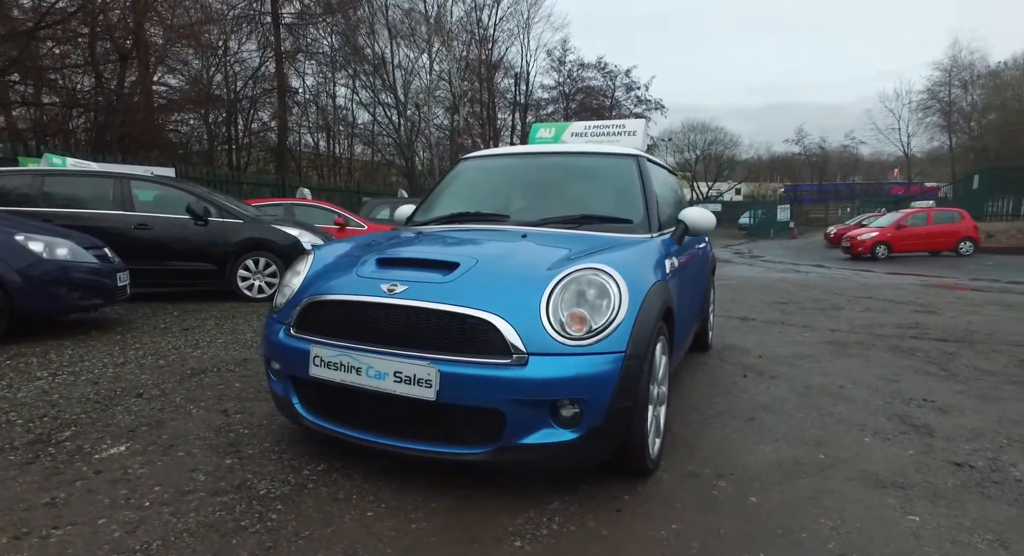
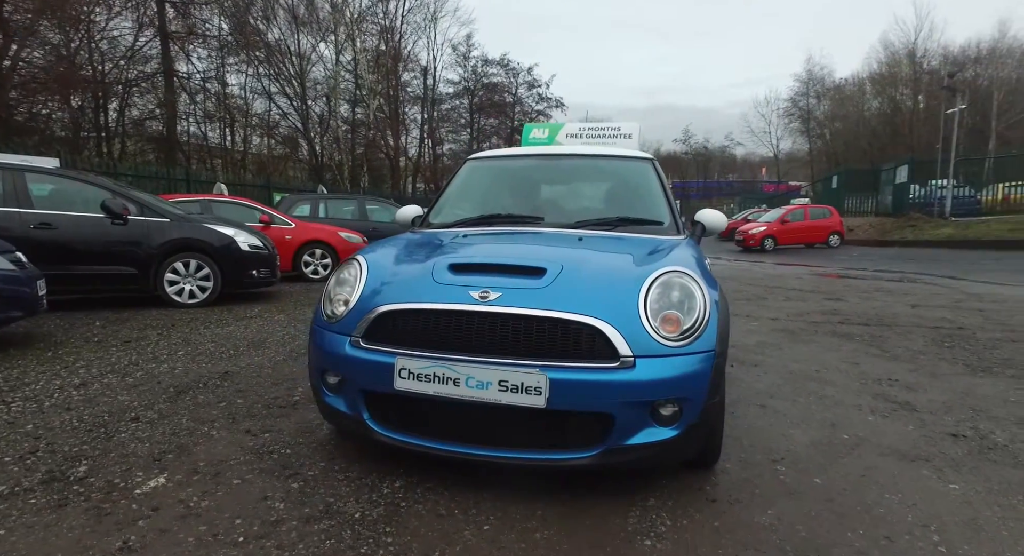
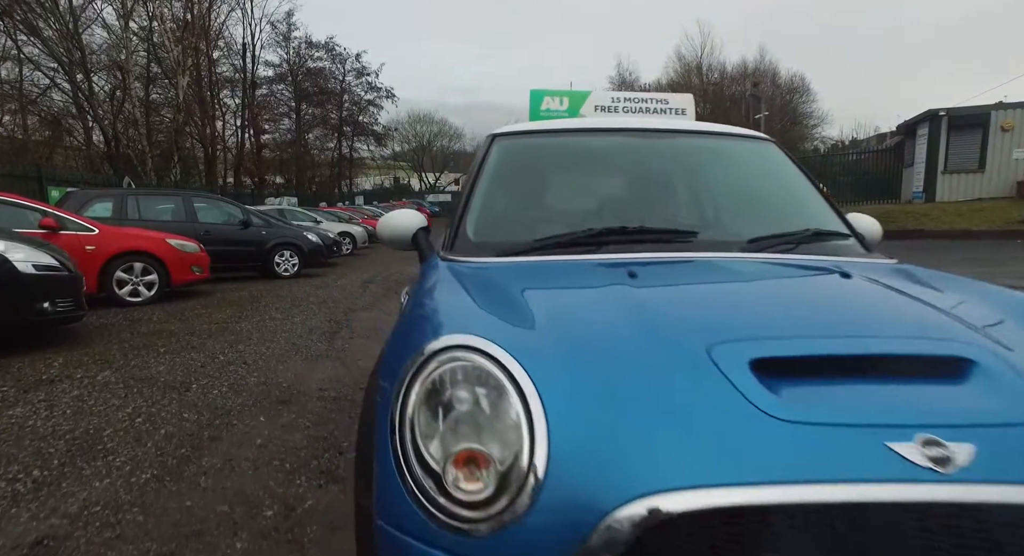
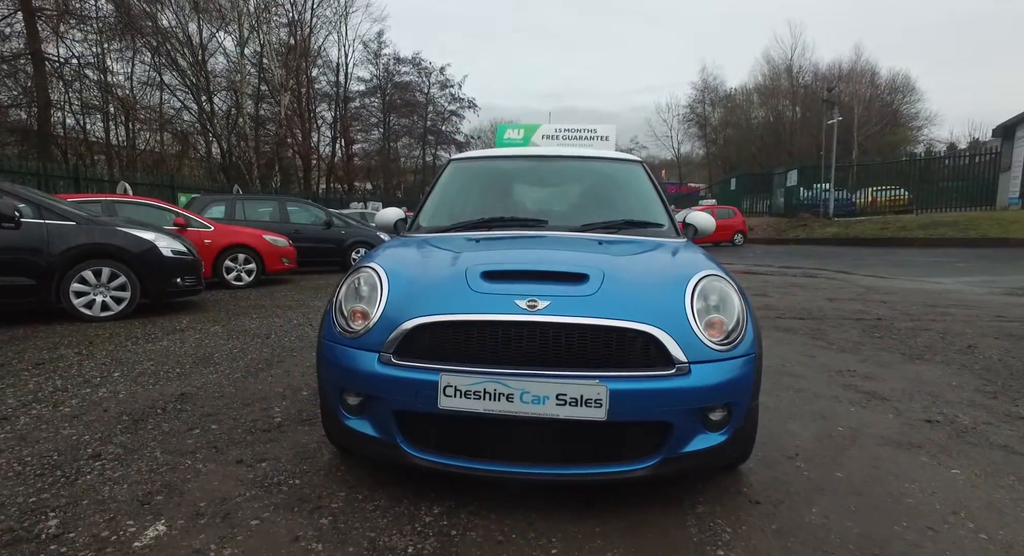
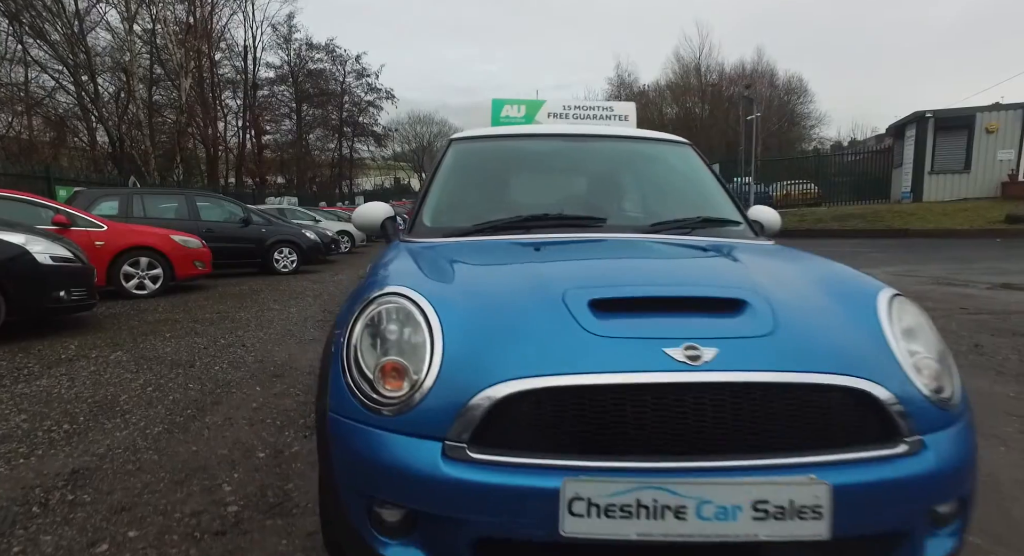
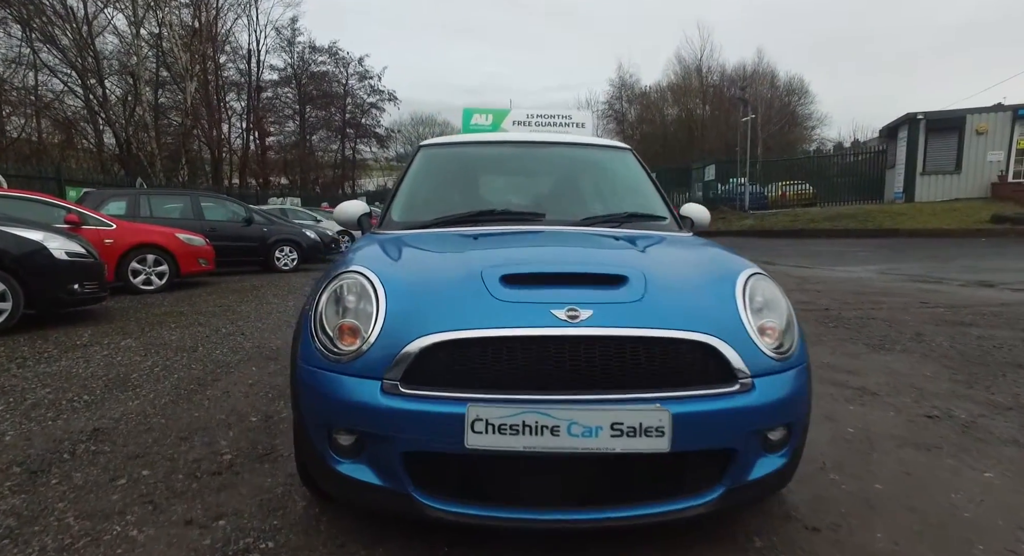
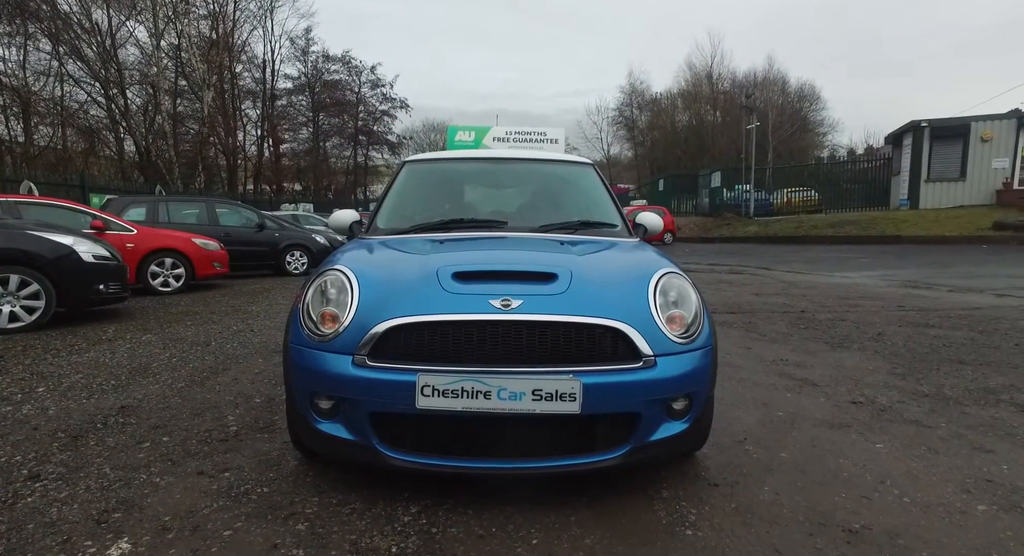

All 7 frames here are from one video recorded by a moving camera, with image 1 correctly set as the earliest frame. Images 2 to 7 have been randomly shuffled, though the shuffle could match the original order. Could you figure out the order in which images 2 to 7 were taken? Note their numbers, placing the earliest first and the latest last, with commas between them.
2, 4, 7, 6, 5, 3
